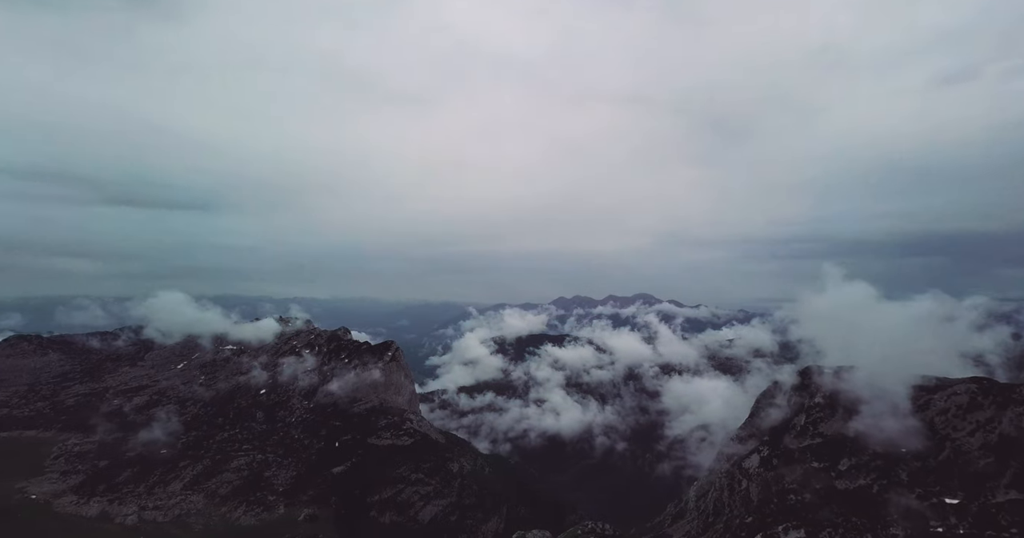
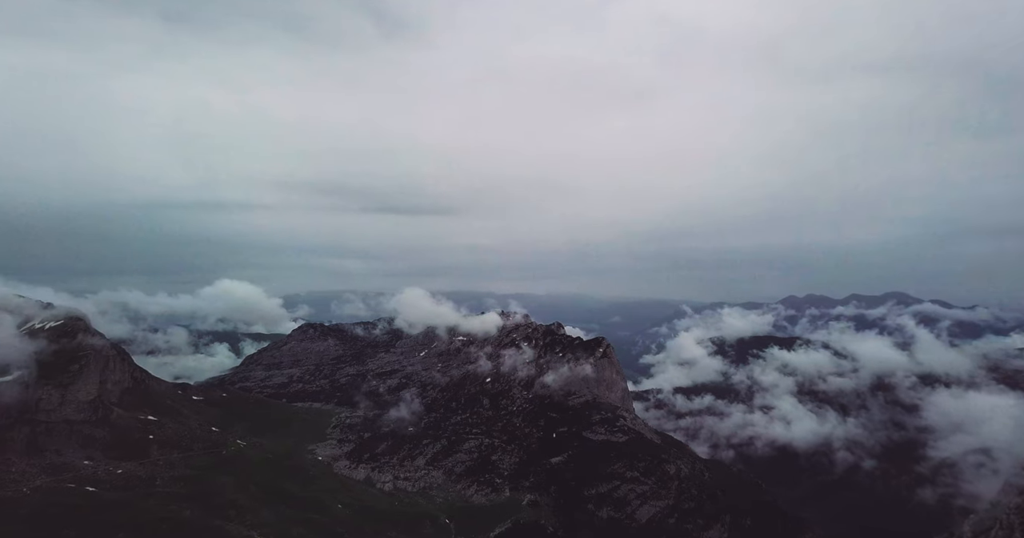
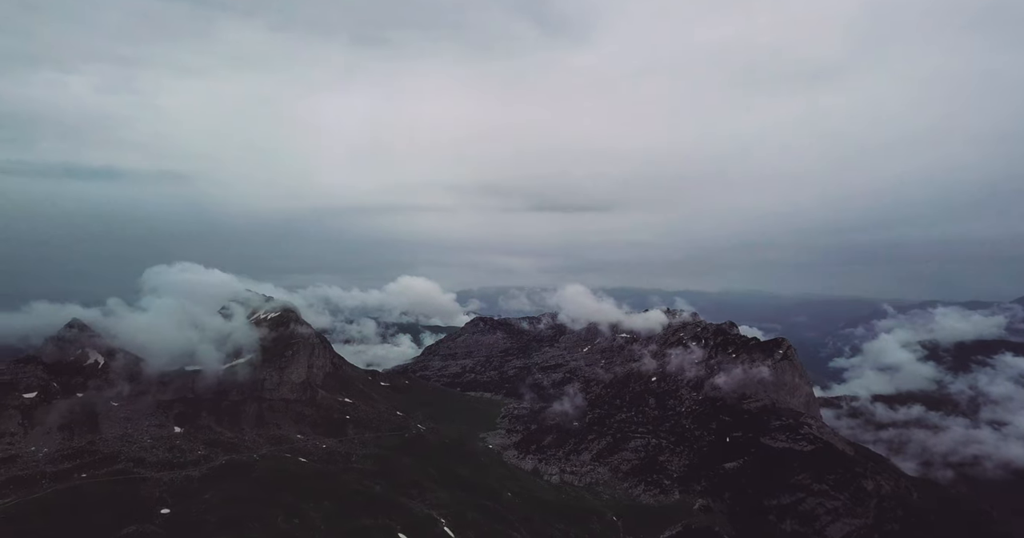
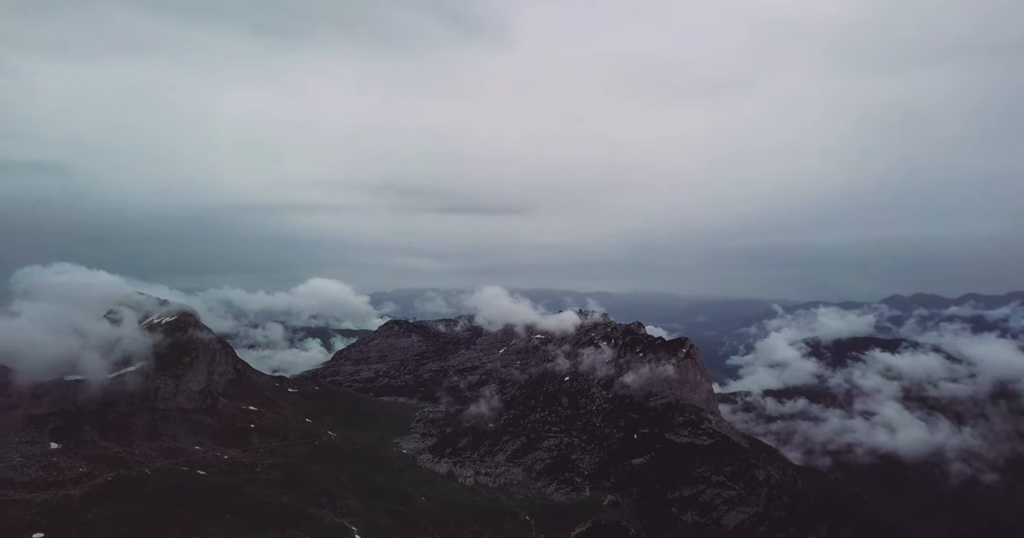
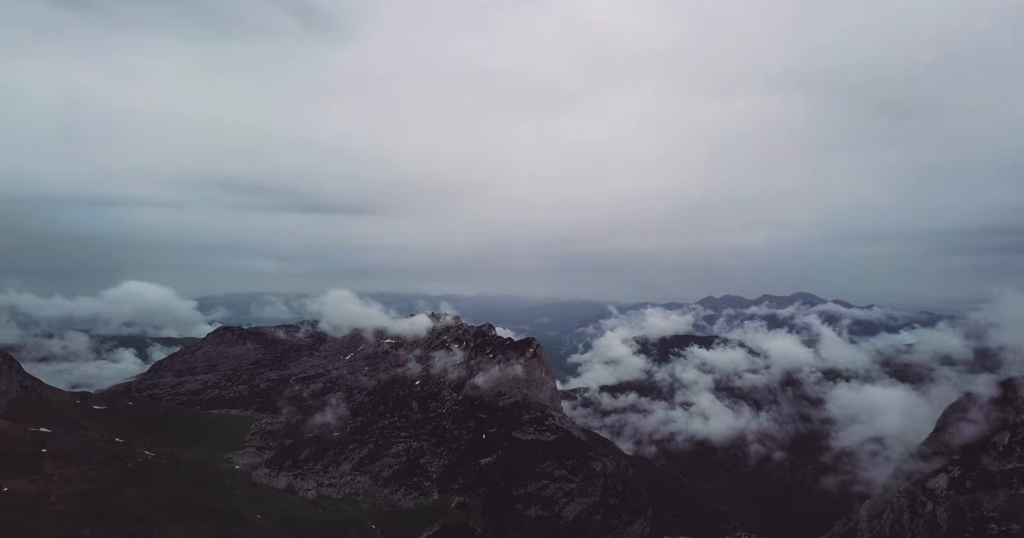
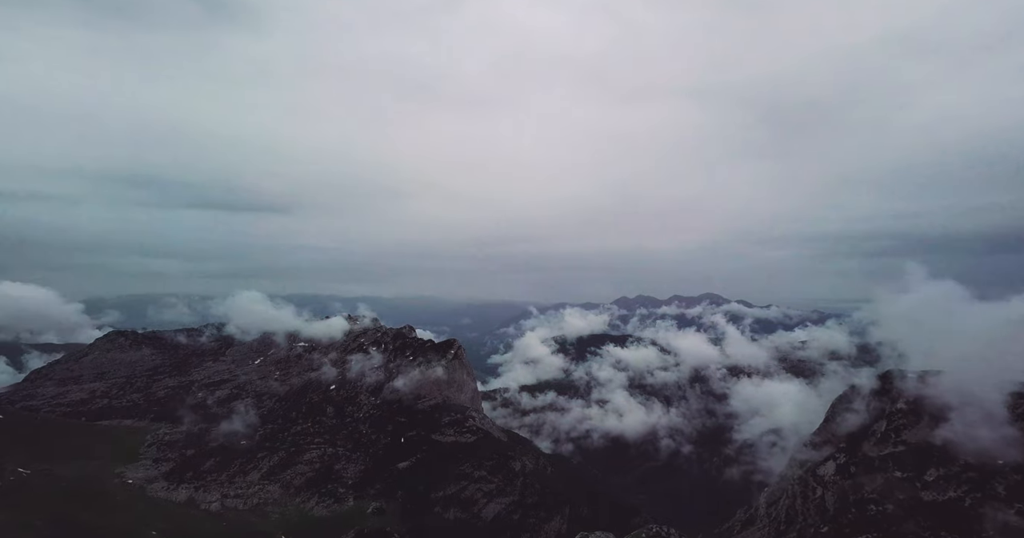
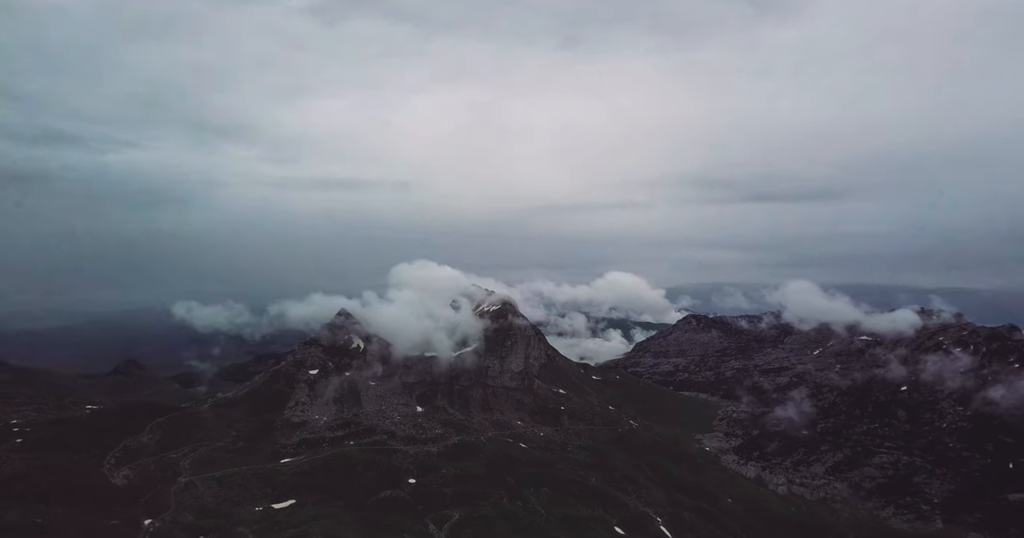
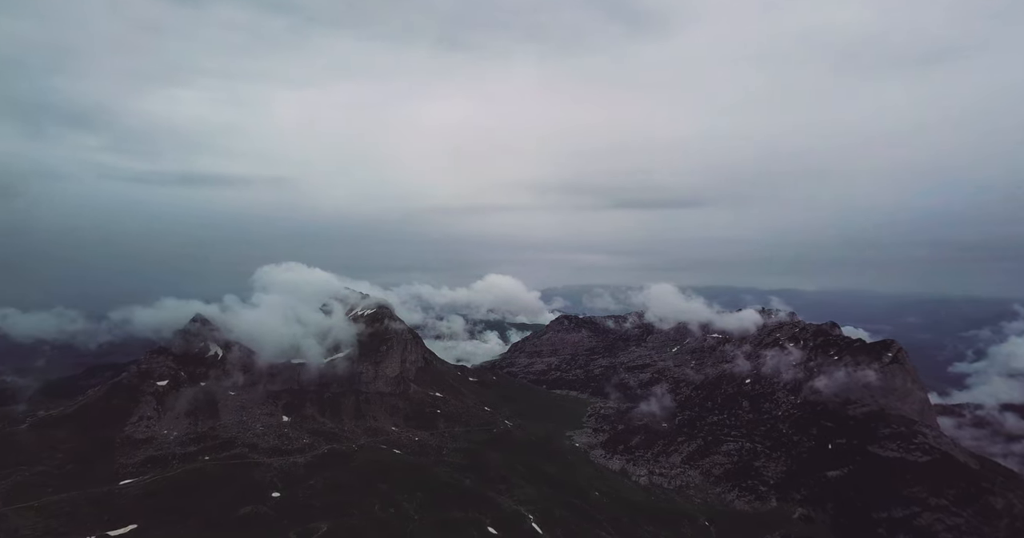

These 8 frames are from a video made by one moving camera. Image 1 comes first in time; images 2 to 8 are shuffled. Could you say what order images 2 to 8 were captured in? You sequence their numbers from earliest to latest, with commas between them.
6, 5, 2, 4, 3, 8, 7
